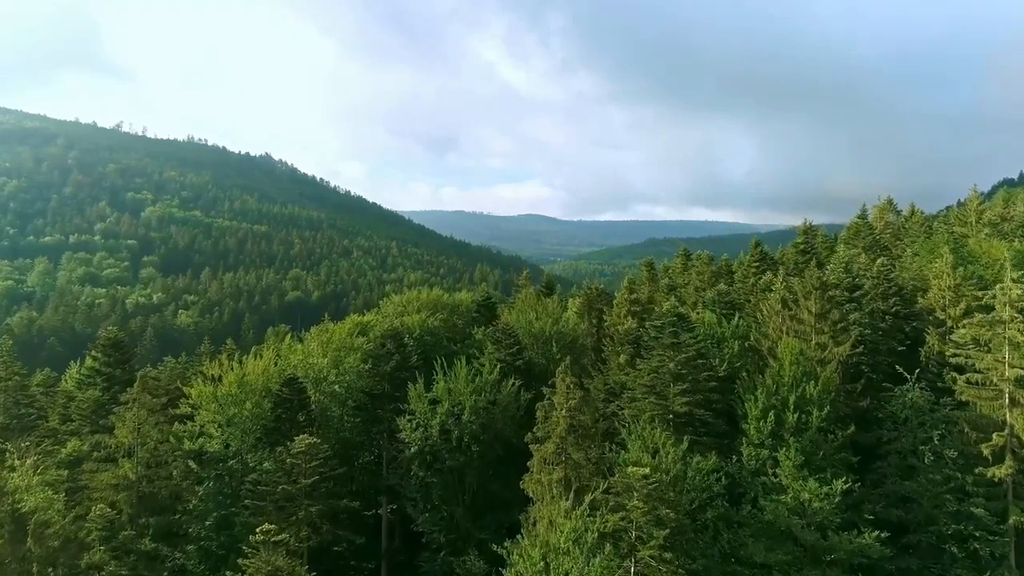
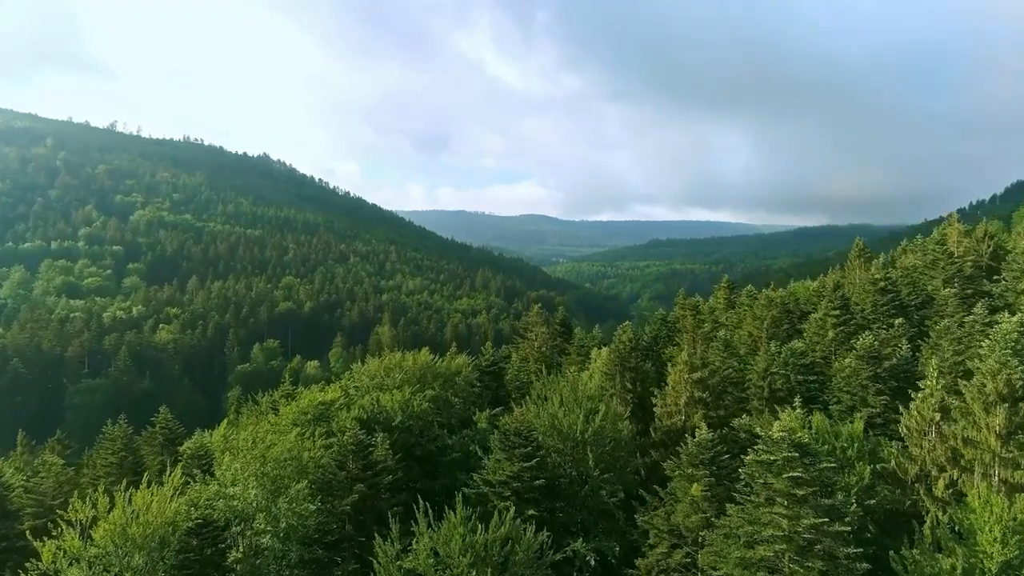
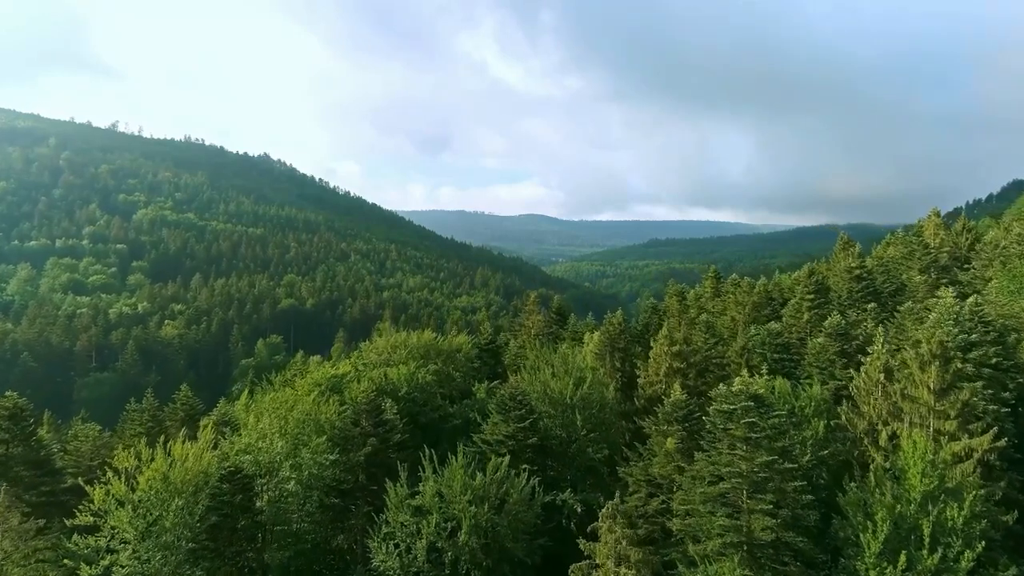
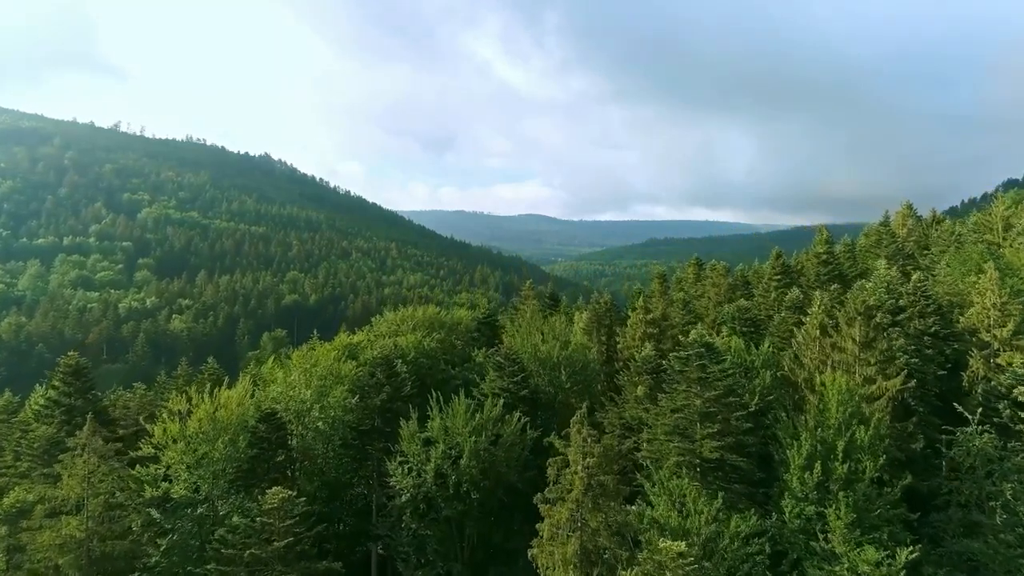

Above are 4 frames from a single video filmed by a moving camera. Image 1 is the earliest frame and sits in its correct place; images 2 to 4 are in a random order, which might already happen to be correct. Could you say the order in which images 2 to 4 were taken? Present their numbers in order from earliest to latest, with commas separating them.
4, 3, 2
